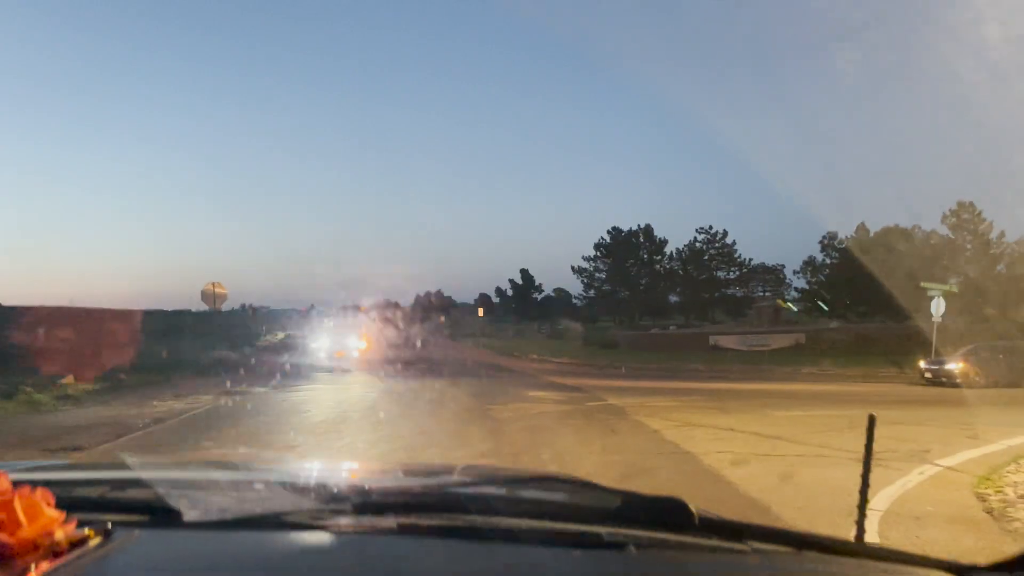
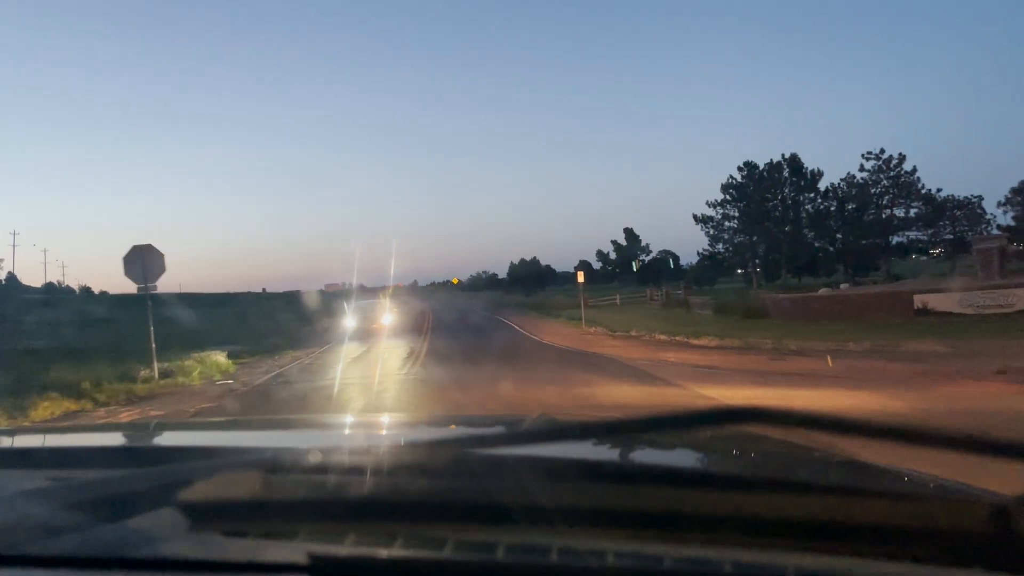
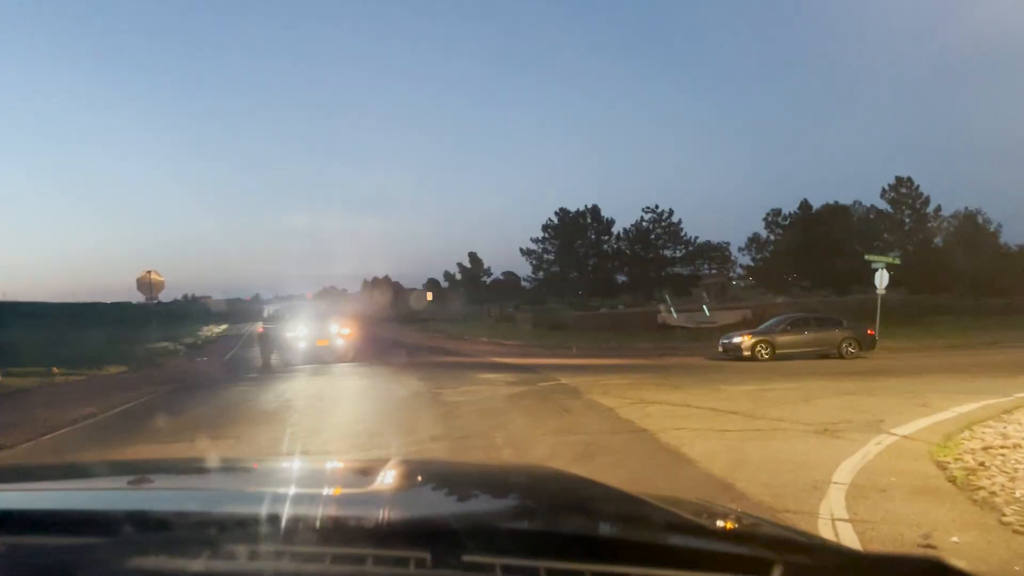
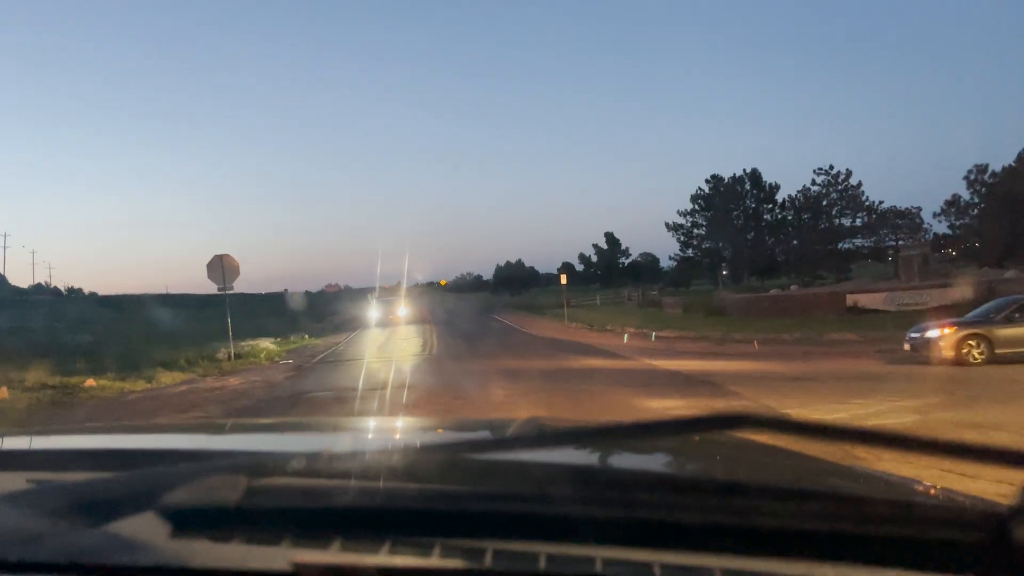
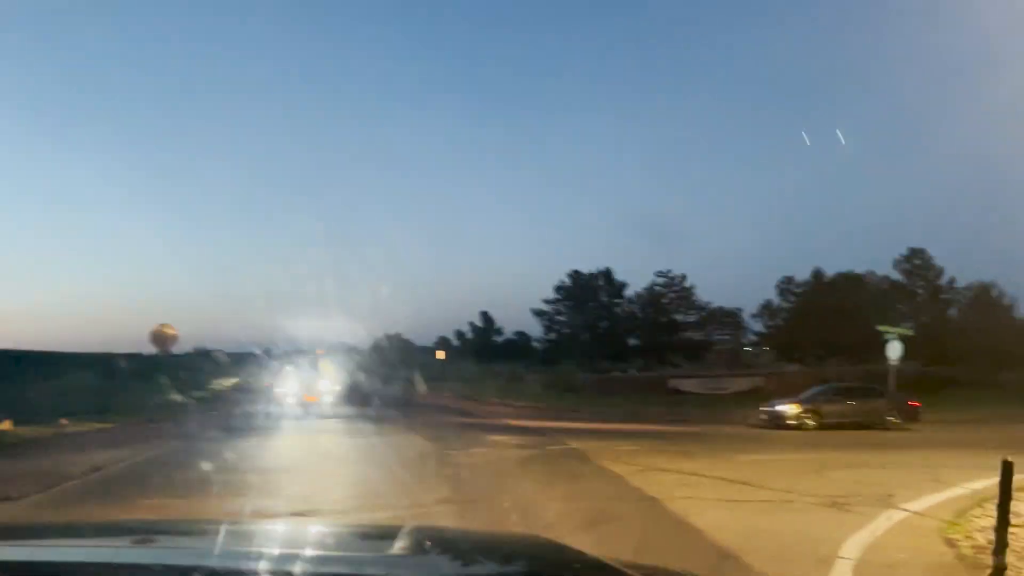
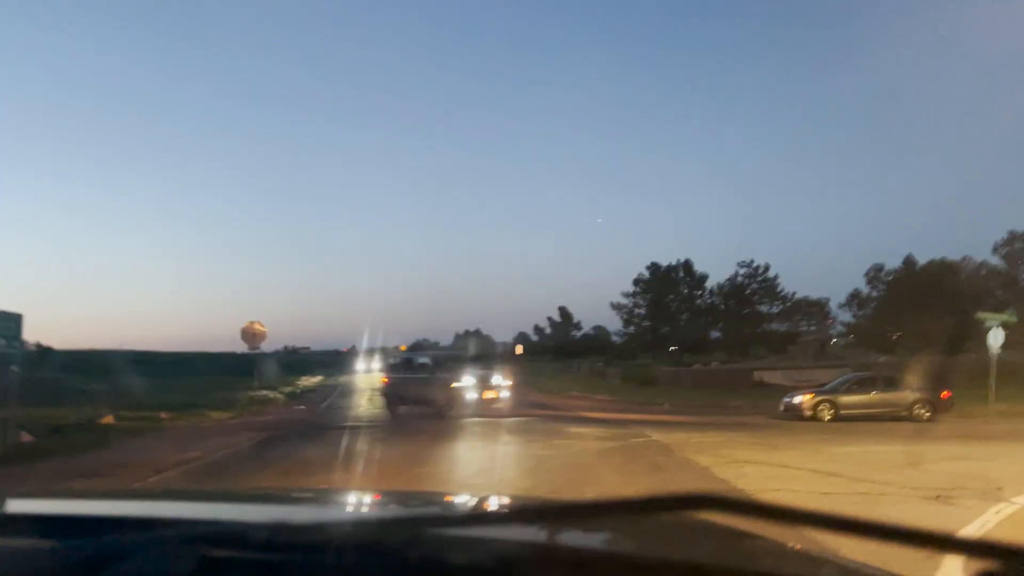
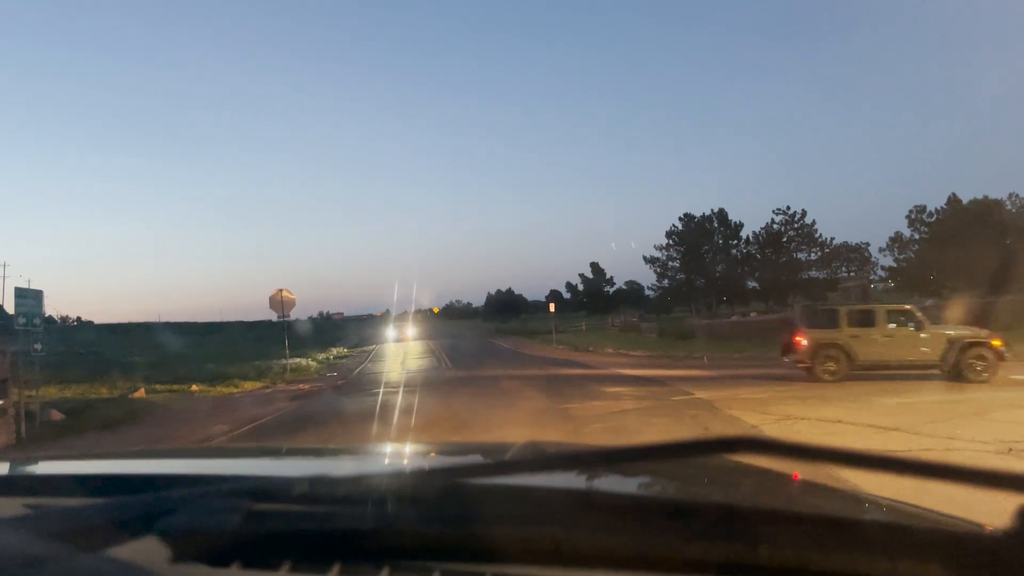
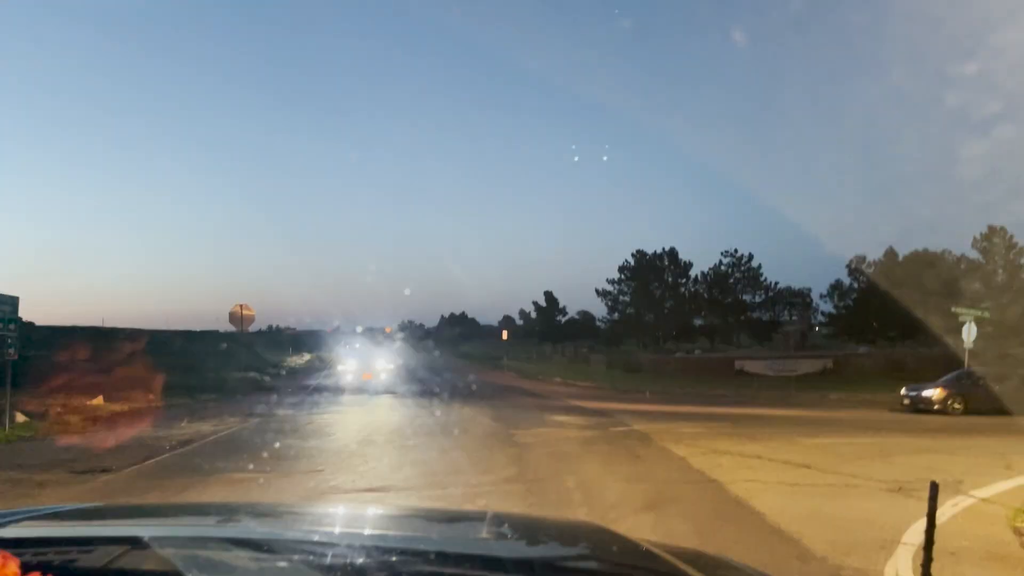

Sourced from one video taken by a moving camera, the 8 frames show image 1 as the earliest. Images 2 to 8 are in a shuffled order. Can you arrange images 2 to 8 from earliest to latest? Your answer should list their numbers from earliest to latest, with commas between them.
8, 5, 3, 6, 7, 4, 2
